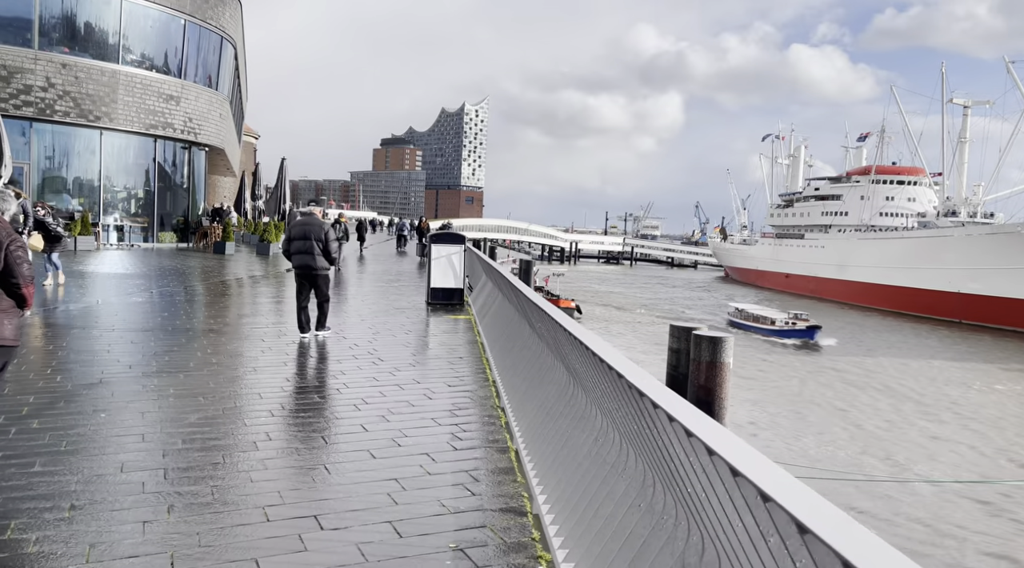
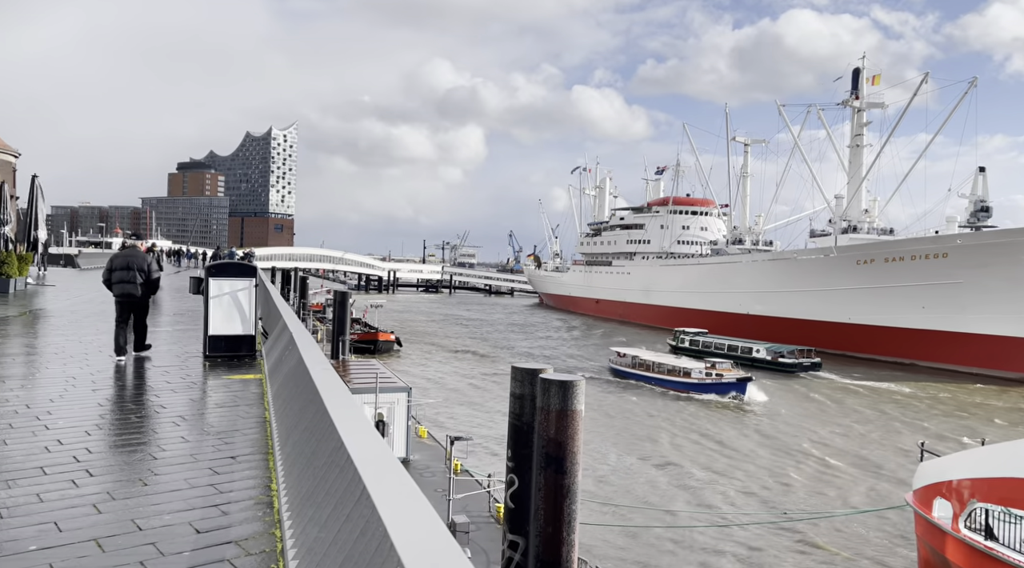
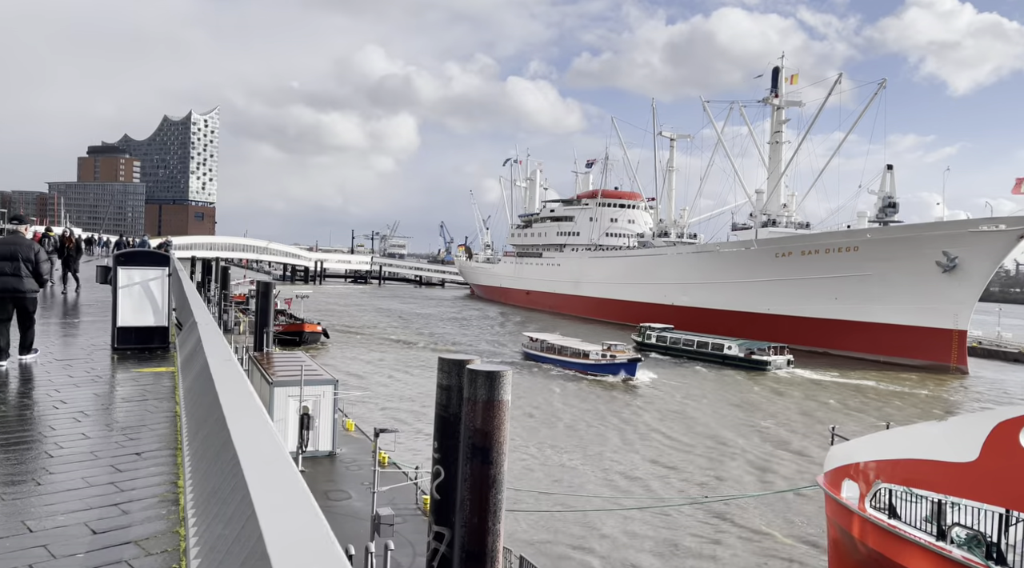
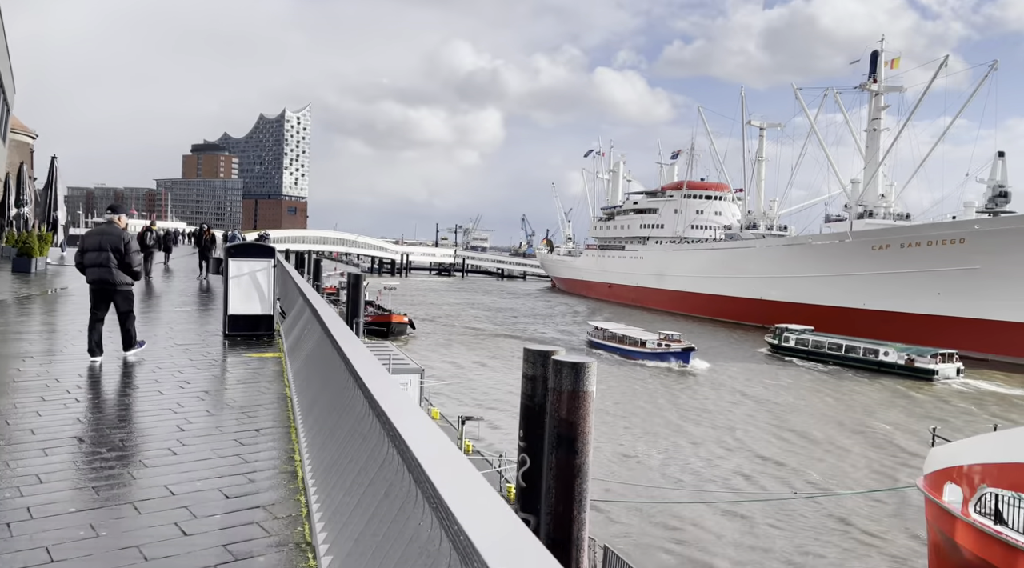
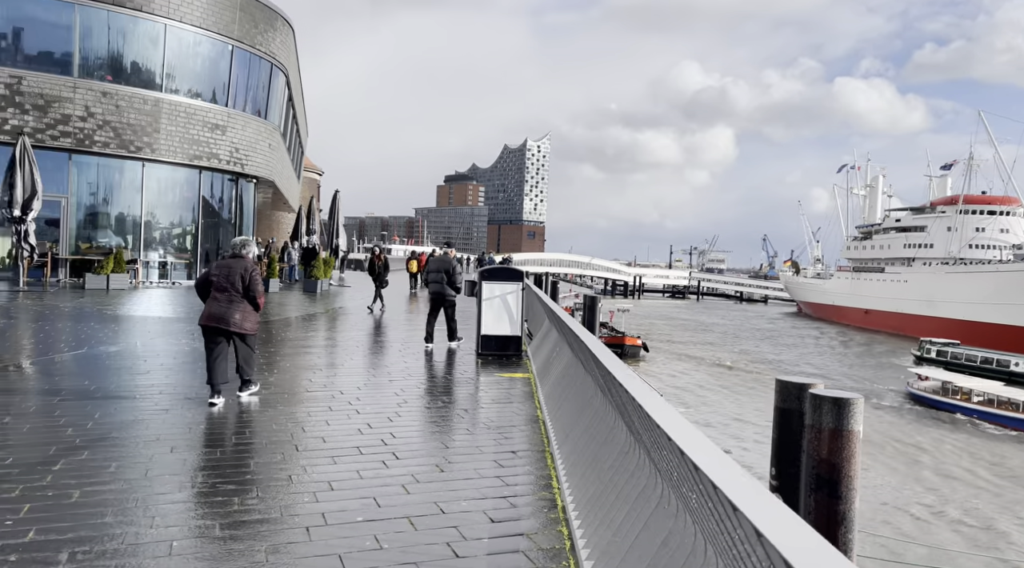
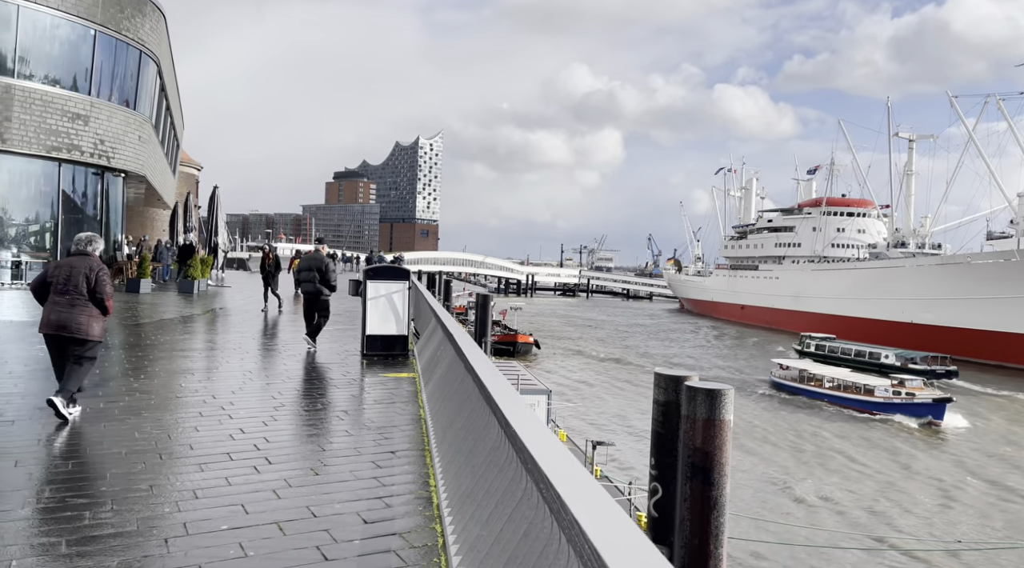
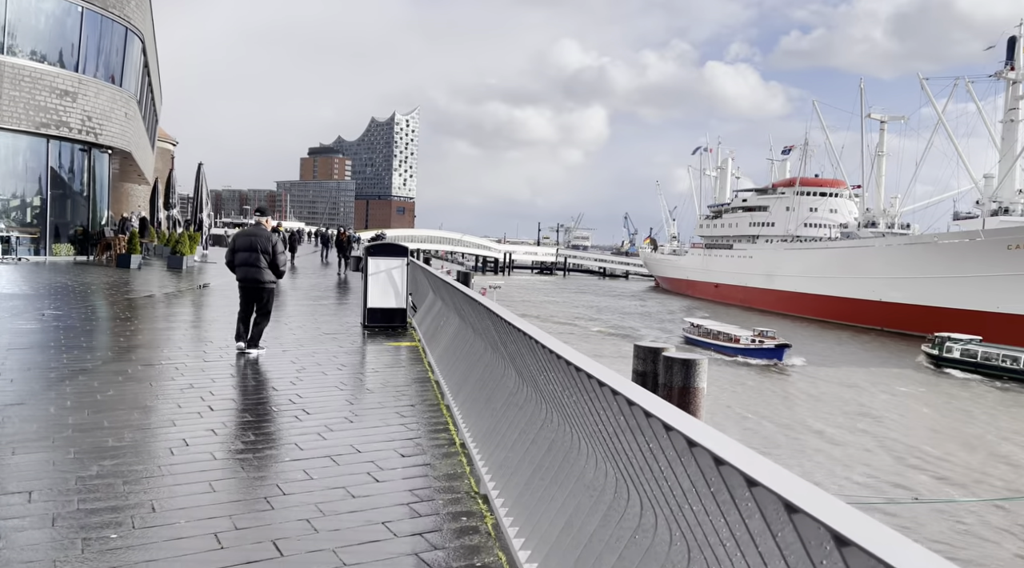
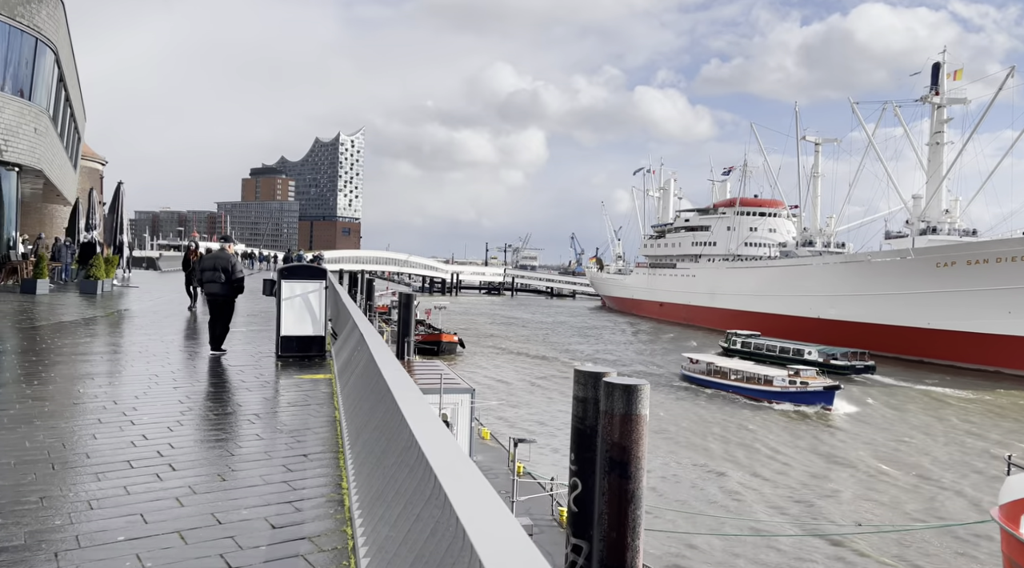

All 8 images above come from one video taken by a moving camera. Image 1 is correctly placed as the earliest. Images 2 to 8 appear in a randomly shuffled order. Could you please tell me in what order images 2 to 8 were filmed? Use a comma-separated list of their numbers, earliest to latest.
7, 4, 3, 2, 8, 6, 5
